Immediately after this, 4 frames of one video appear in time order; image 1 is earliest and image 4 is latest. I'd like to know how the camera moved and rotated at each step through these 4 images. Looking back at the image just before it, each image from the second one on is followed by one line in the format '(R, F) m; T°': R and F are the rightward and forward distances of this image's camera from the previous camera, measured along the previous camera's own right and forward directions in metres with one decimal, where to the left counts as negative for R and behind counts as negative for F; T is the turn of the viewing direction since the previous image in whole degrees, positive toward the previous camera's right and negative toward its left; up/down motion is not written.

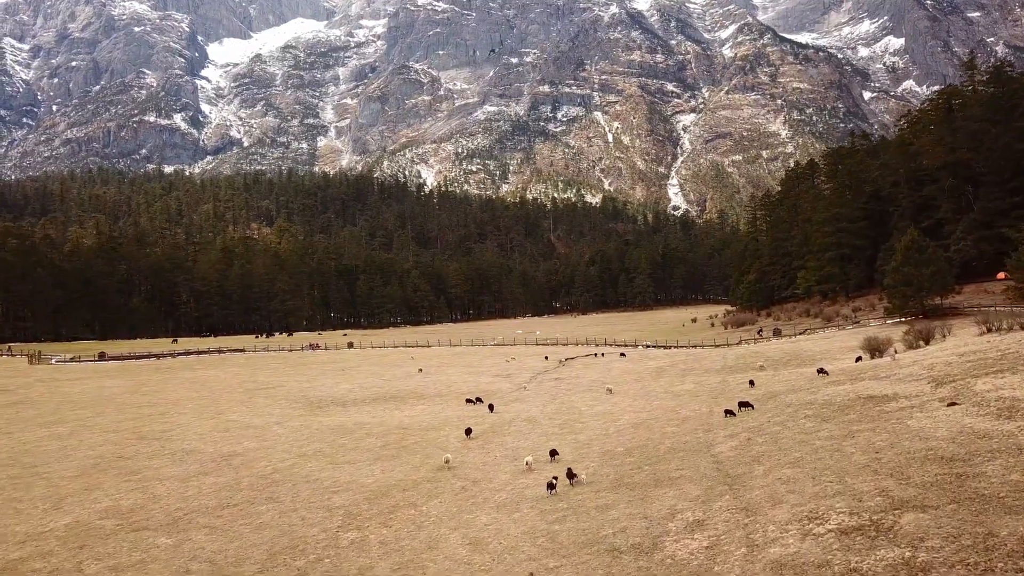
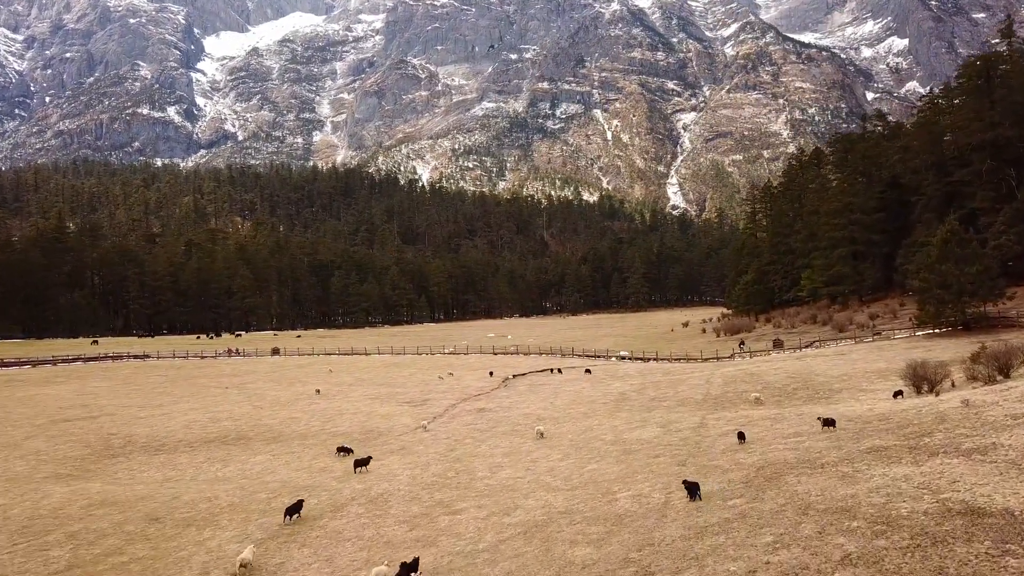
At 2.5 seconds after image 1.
(+3.0, +10.3) m; 0°
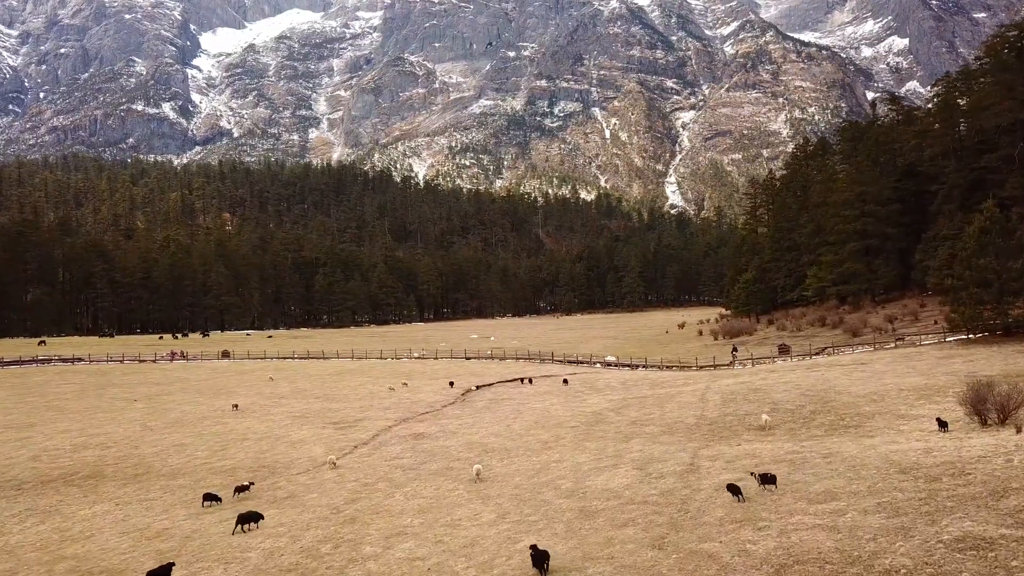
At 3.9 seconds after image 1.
(+1.4, +5.8) m; 0°
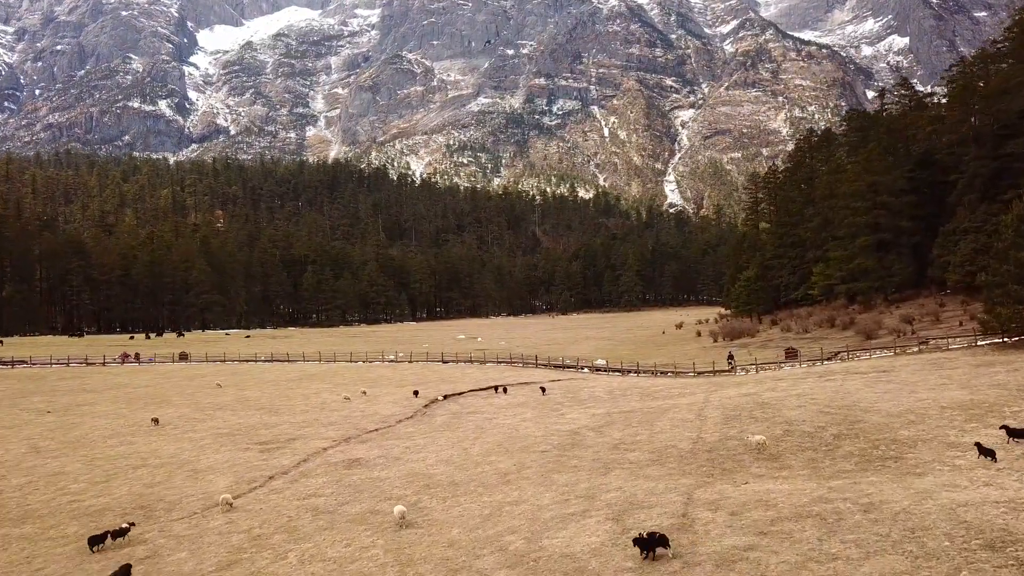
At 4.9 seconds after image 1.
(+0.9, +4.2) m; 0°
